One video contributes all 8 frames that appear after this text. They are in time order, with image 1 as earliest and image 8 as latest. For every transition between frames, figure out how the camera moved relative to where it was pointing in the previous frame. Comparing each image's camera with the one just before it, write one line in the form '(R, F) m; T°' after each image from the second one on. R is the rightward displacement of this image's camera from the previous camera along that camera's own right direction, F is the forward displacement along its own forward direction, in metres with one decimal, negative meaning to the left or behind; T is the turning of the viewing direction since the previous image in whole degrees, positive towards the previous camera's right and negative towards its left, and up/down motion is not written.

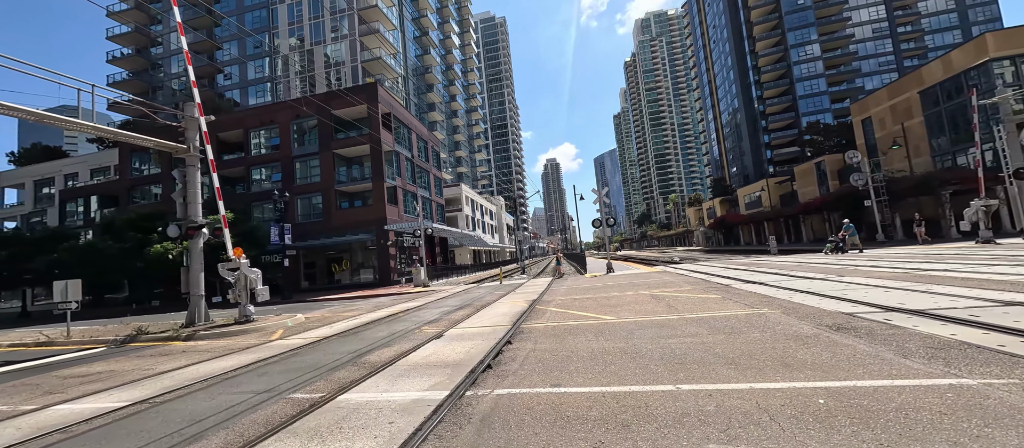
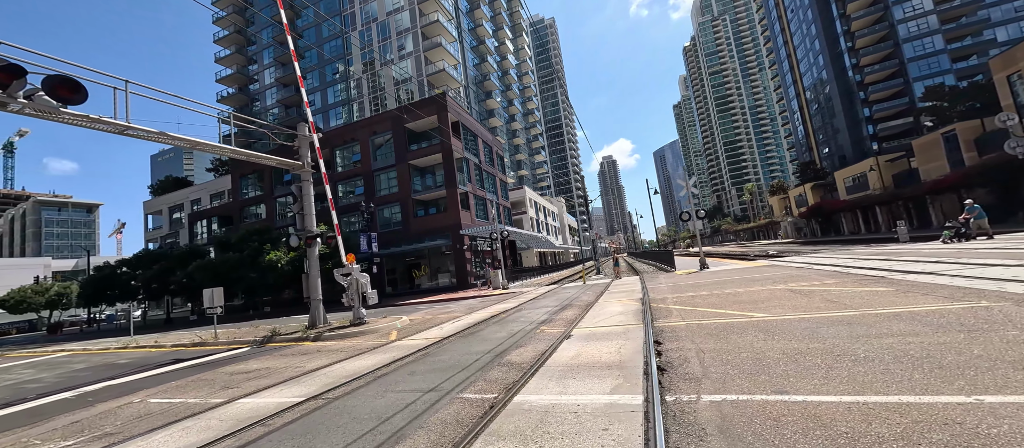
(-1.7, +0.4) m; -9°
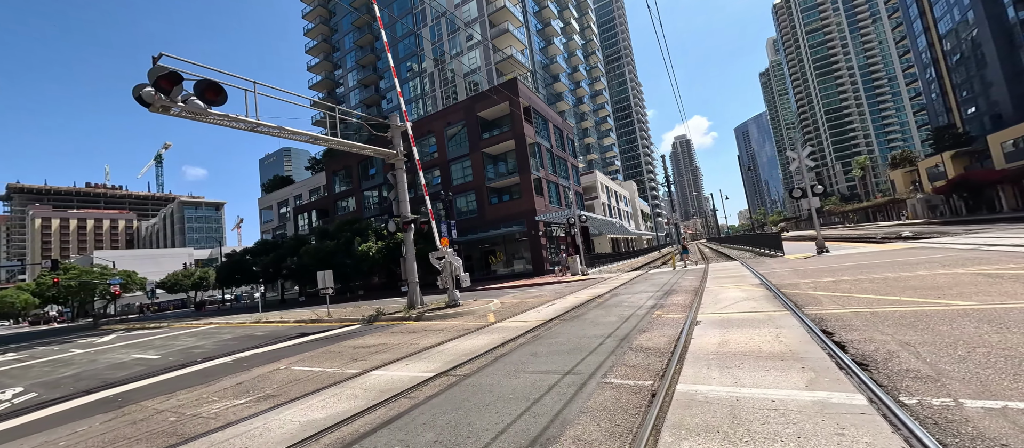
(-1.1, +0.4) m; -10°
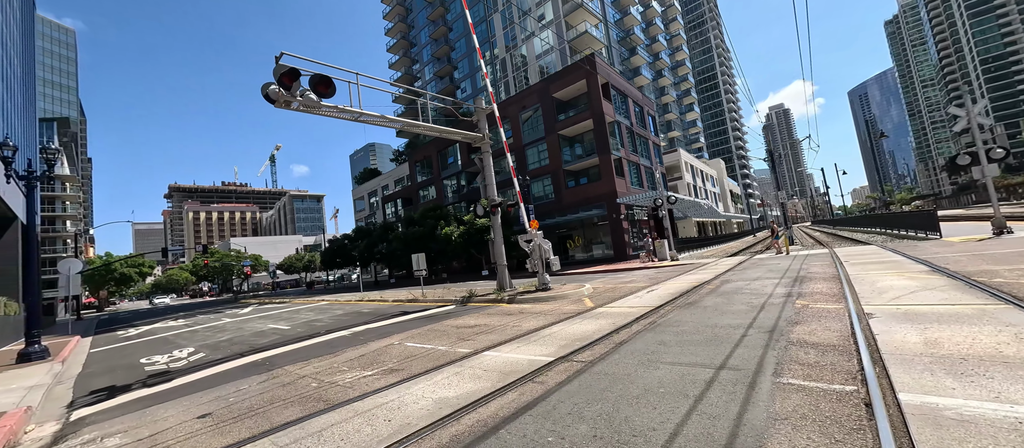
(-0.9, +0.4) m; -11°
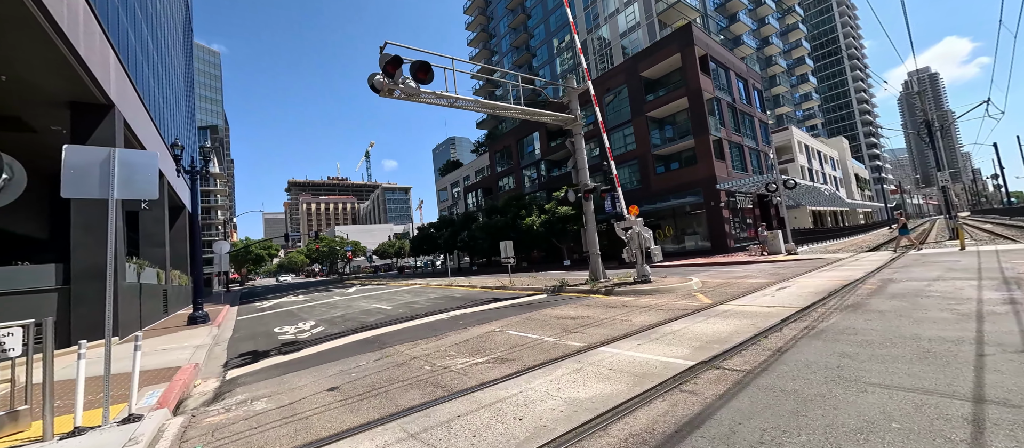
(-0.8, +0.6) m; -12°
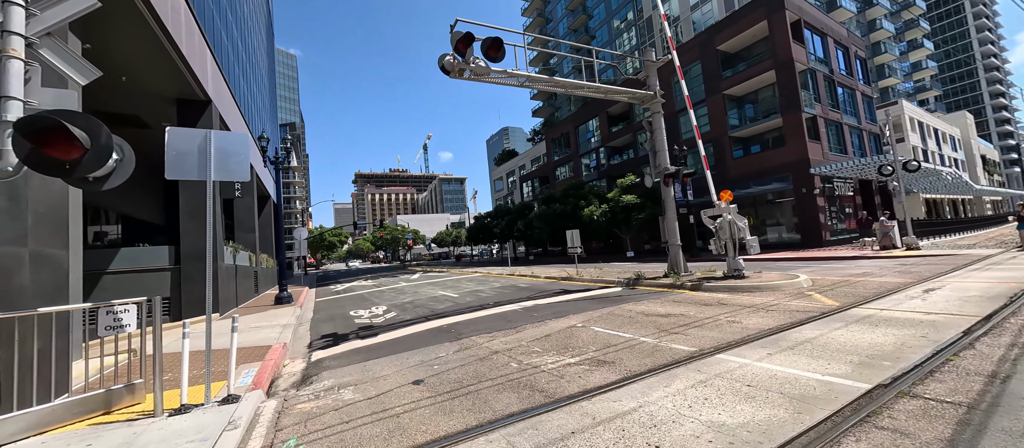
(-0.7, +0.6) m; -8°
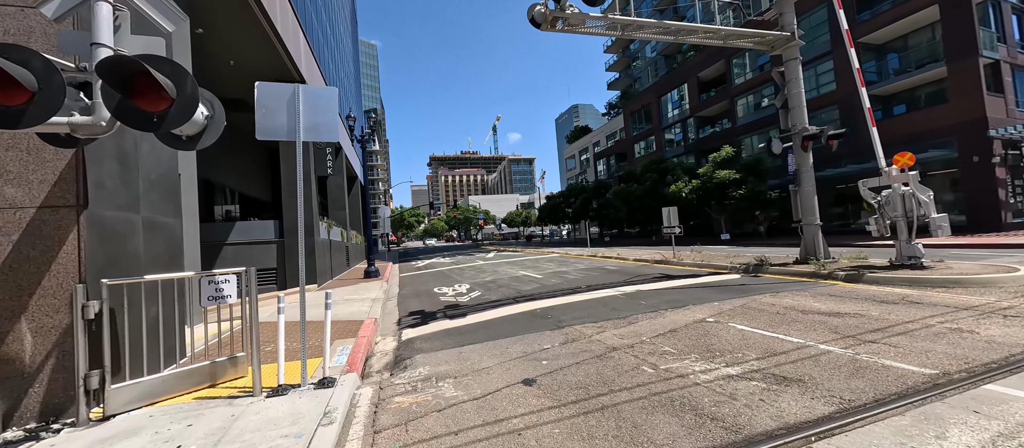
(-0.7, +1.0) m; -11°
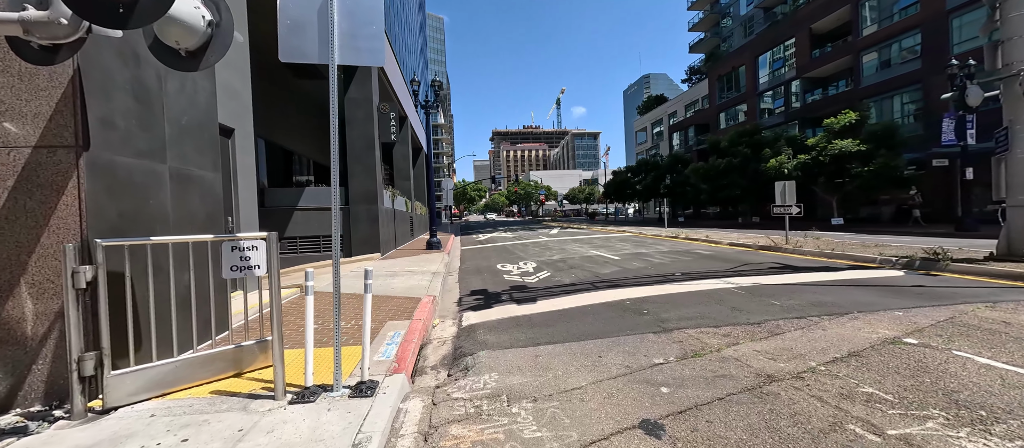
(-0.4, +1.3) m; -10°
